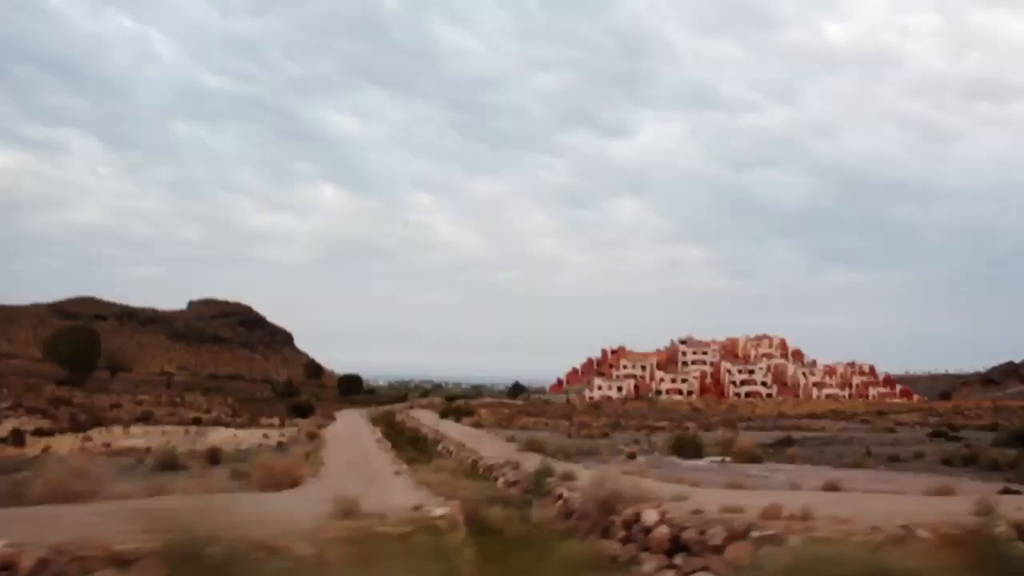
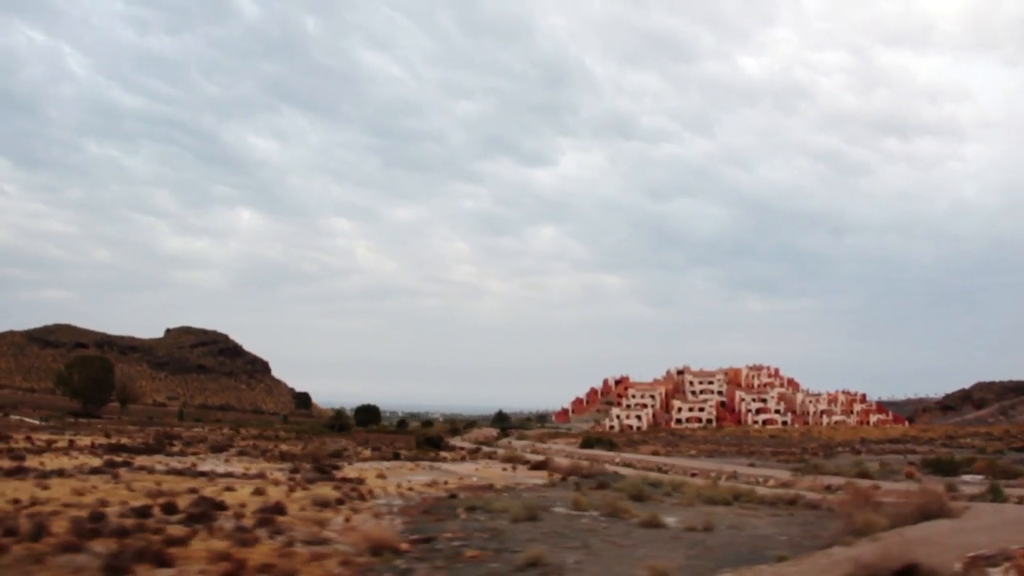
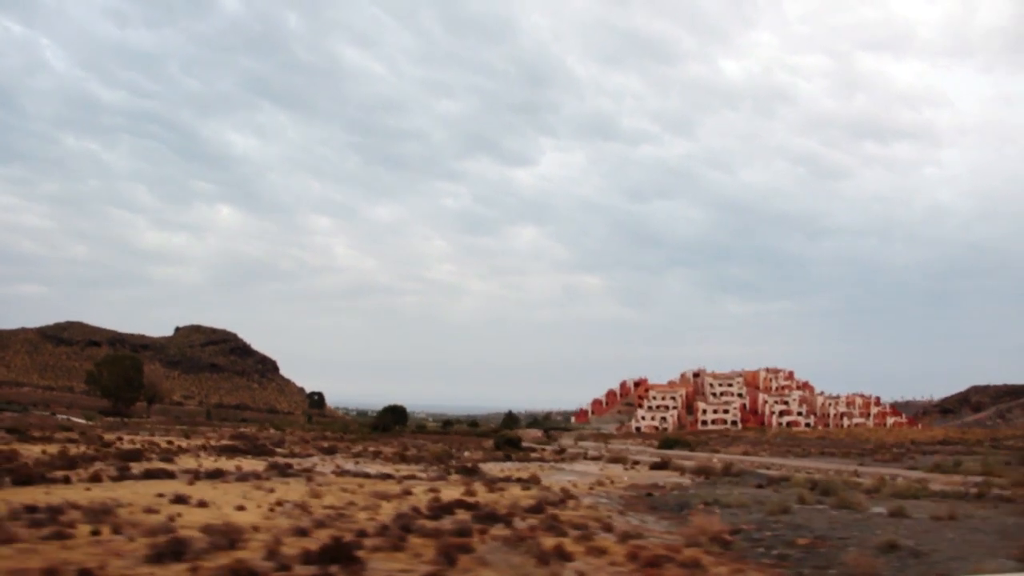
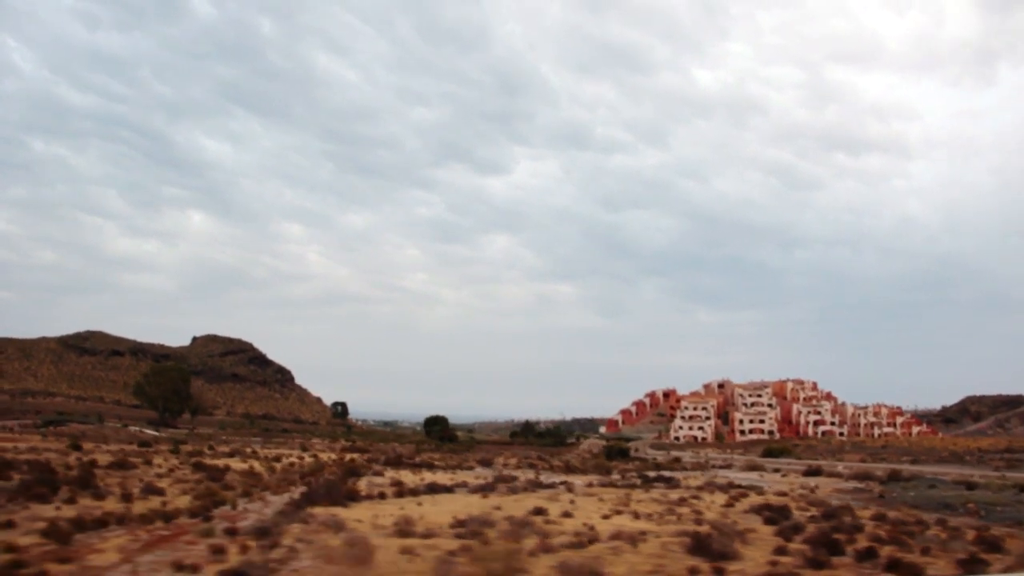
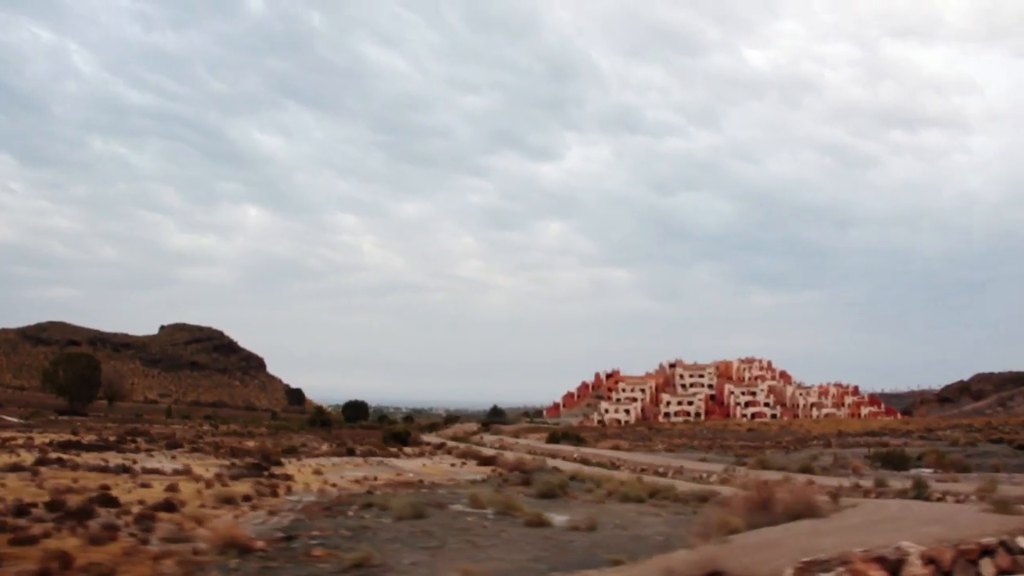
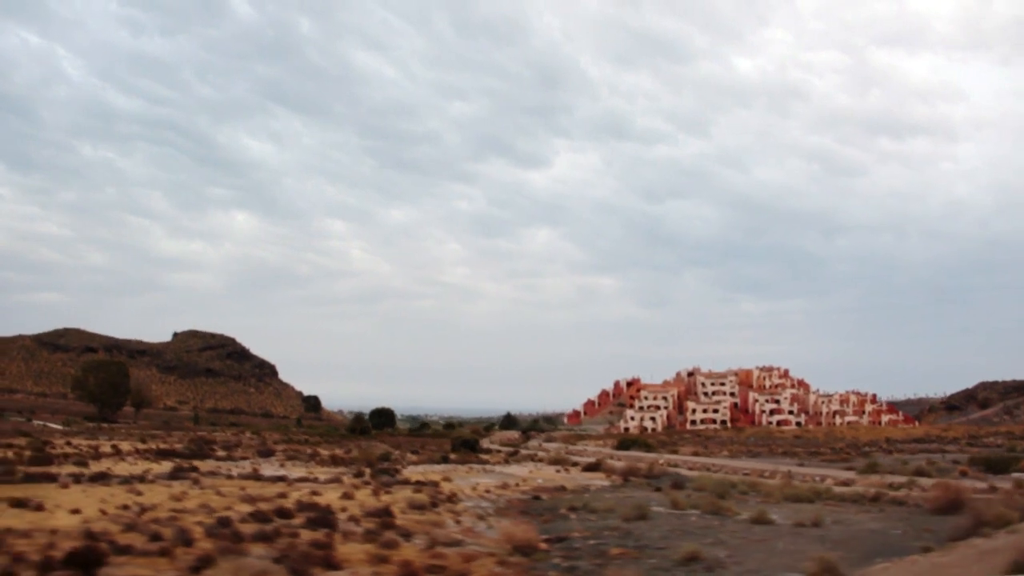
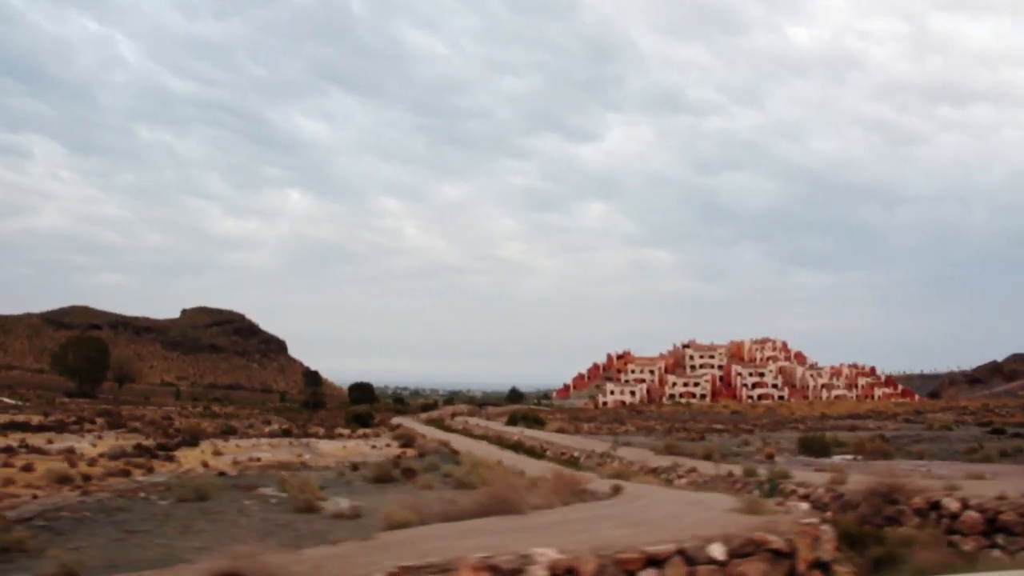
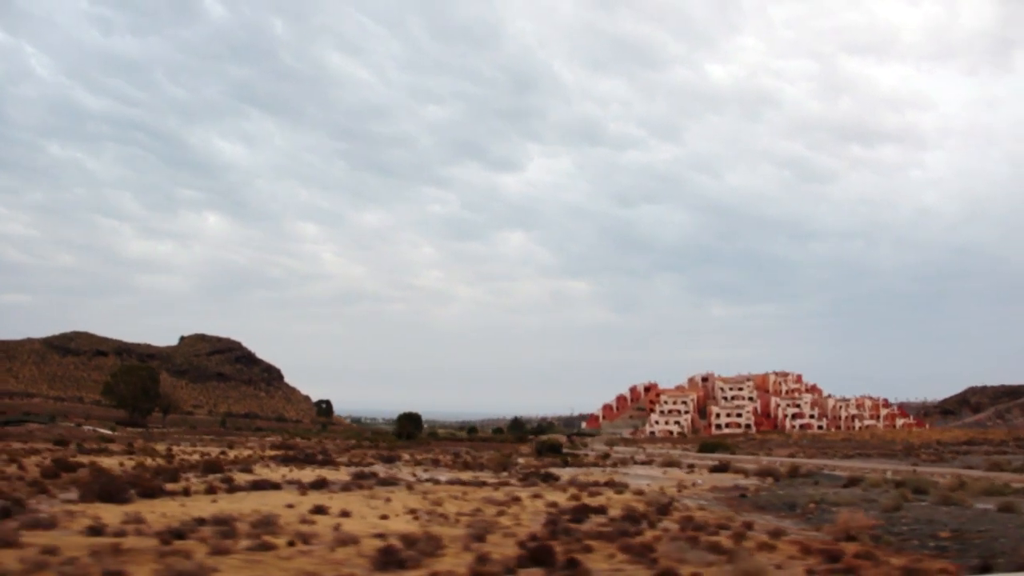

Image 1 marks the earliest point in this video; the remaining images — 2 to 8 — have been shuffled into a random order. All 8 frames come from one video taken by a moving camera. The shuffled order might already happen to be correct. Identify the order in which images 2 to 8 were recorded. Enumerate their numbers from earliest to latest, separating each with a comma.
7, 5, 2, 6, 3, 8, 4
